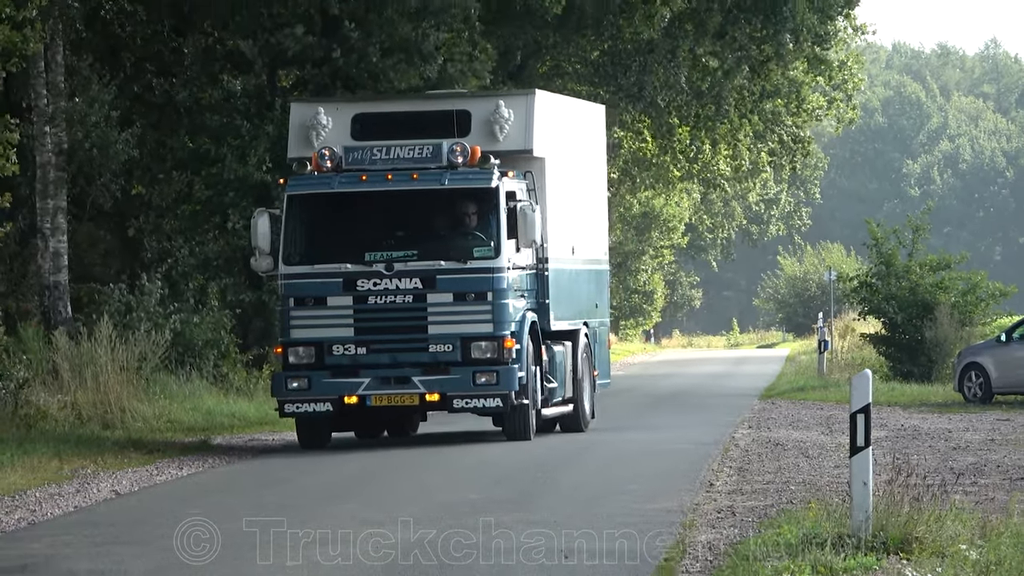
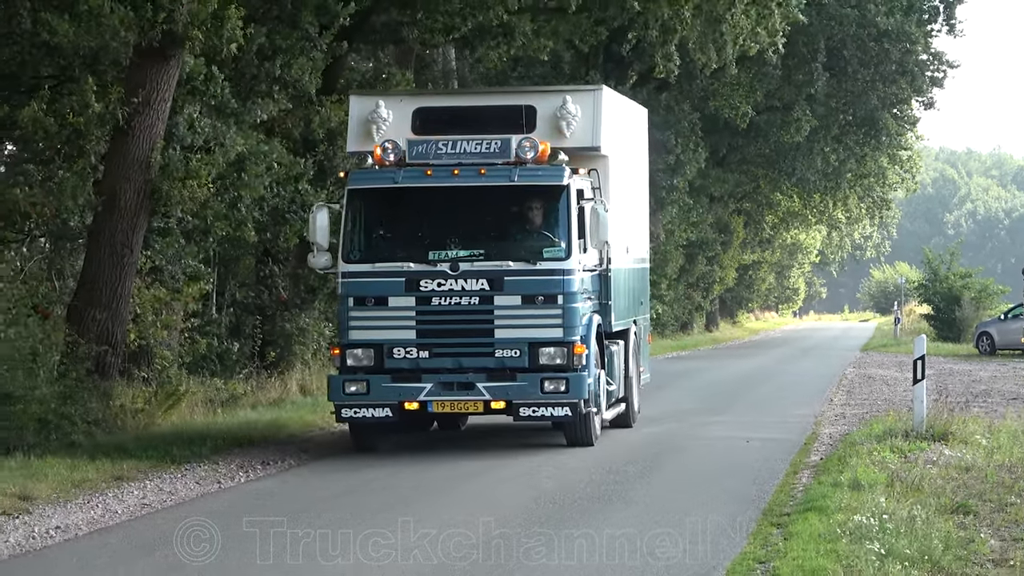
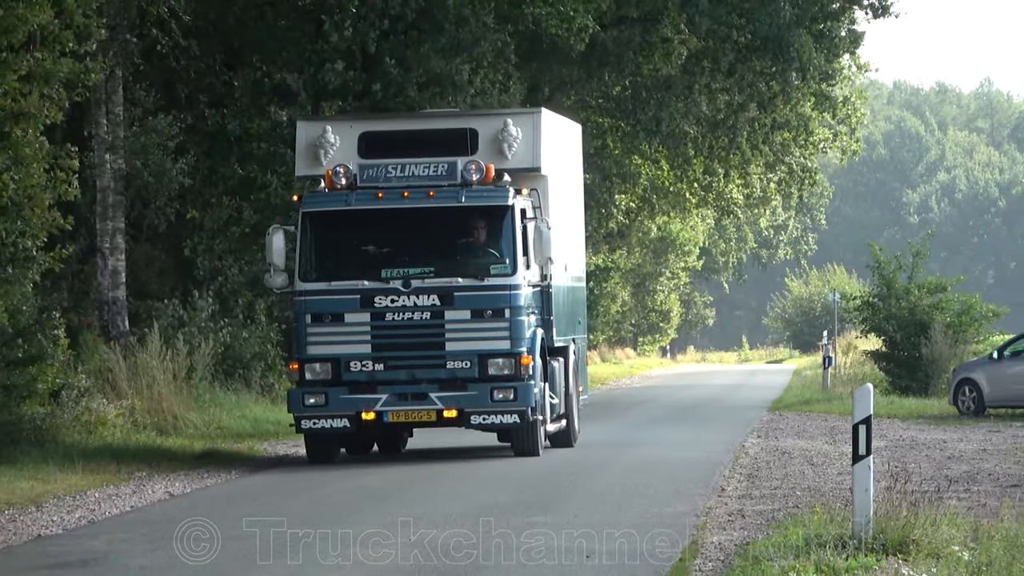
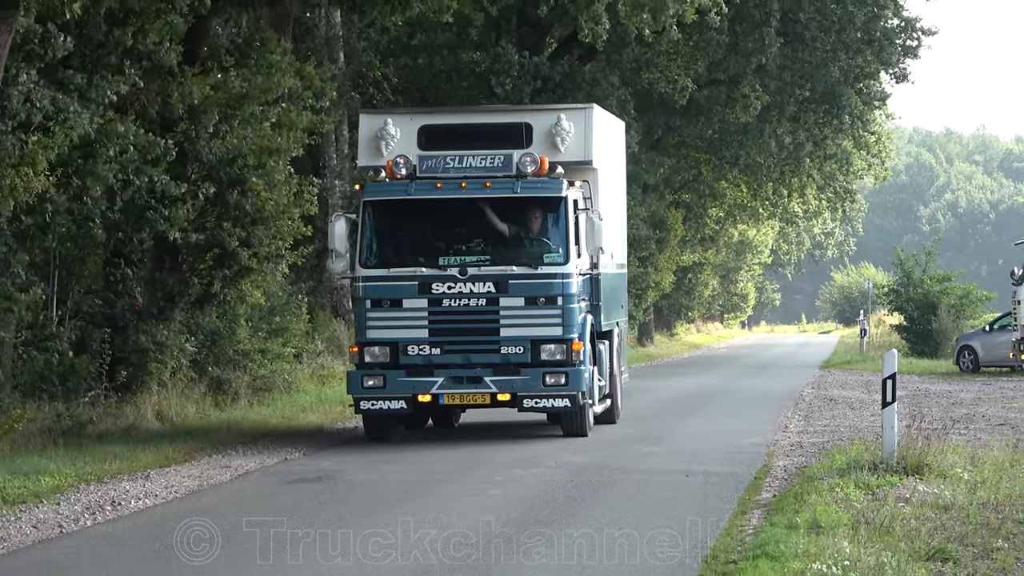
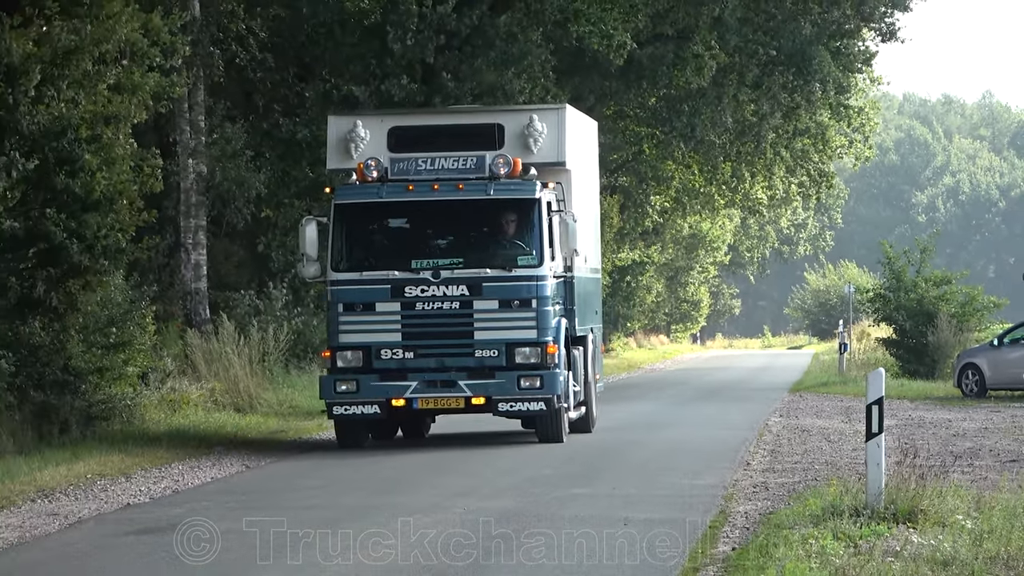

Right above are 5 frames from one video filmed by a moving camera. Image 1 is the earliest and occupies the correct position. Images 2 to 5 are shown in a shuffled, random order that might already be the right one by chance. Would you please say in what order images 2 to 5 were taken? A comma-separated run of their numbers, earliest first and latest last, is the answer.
3, 5, 4, 2
